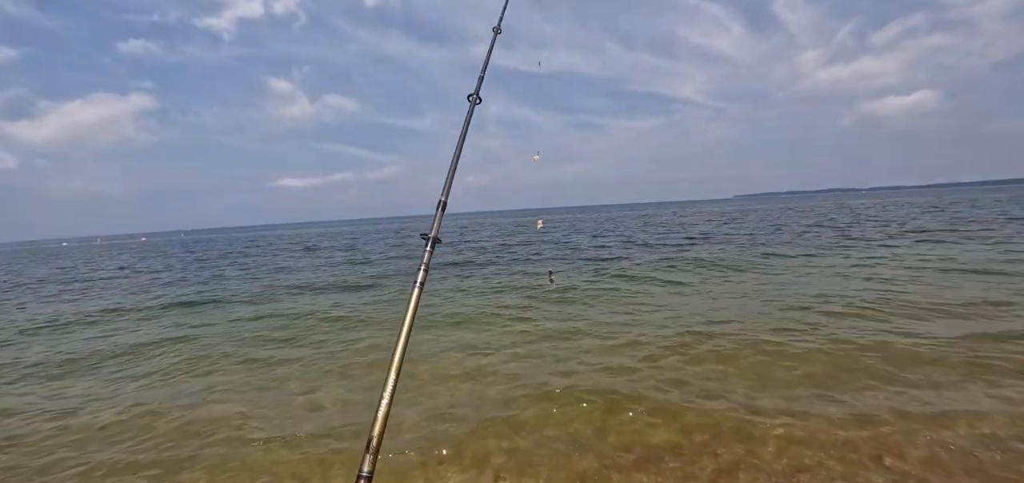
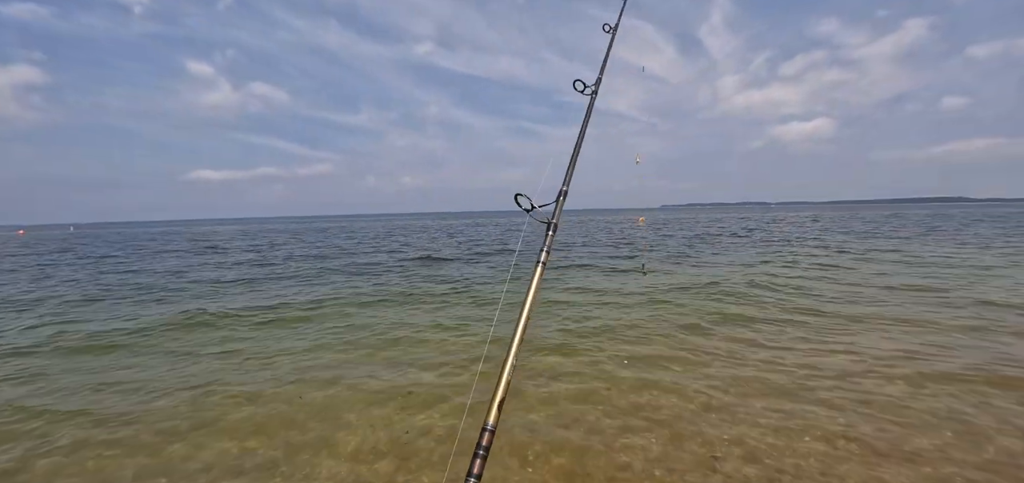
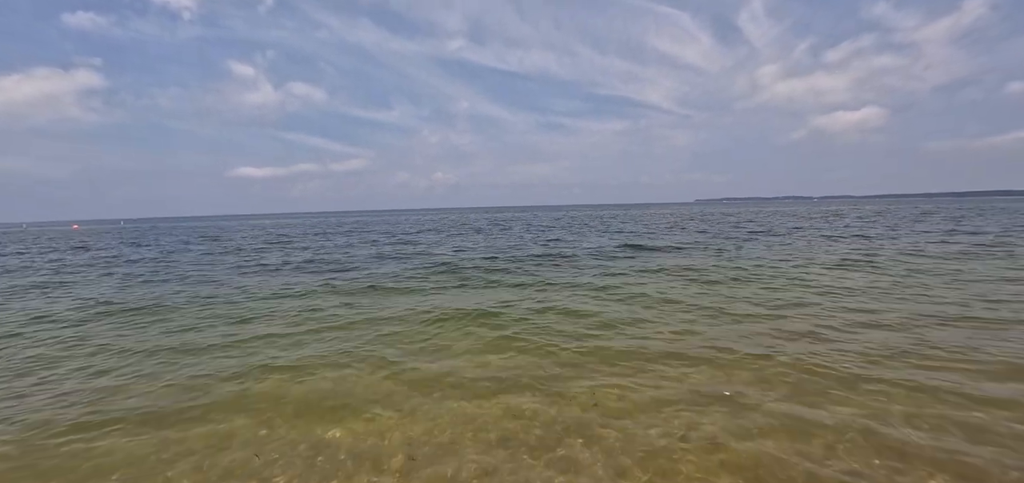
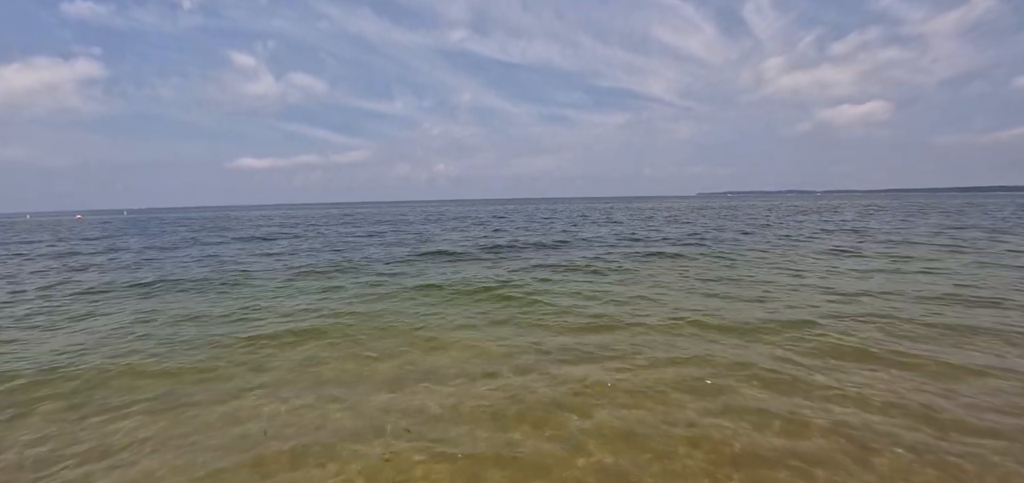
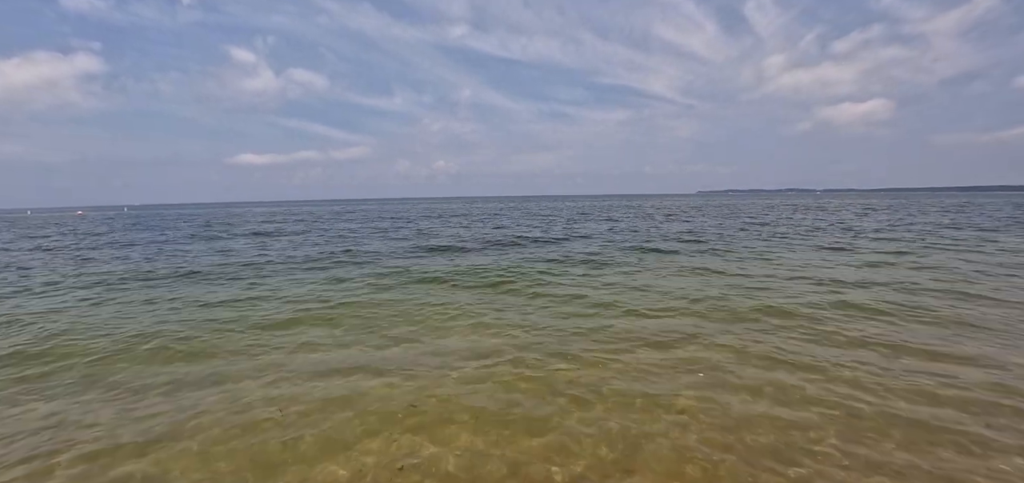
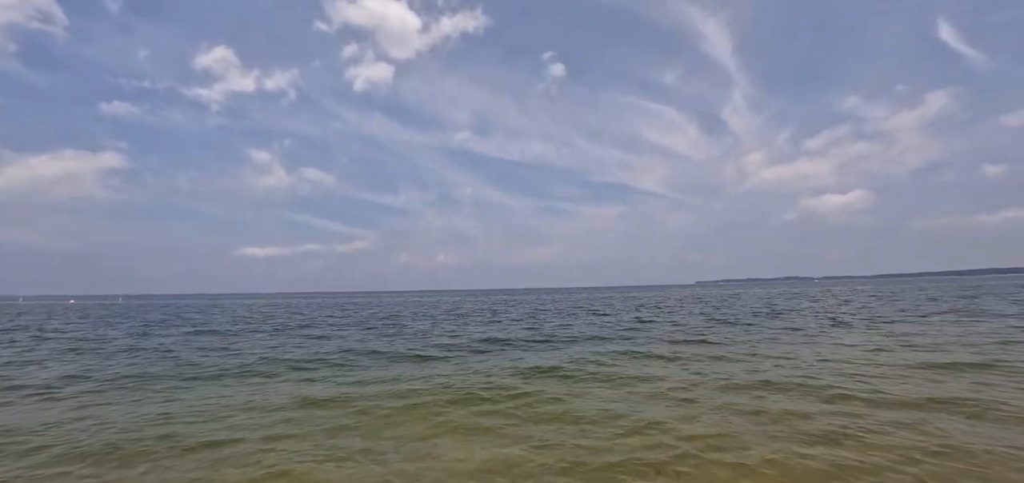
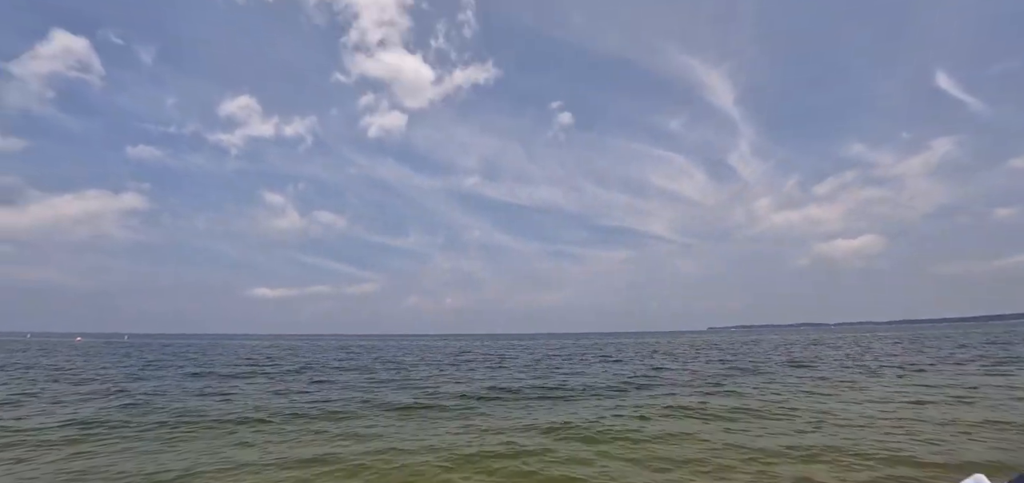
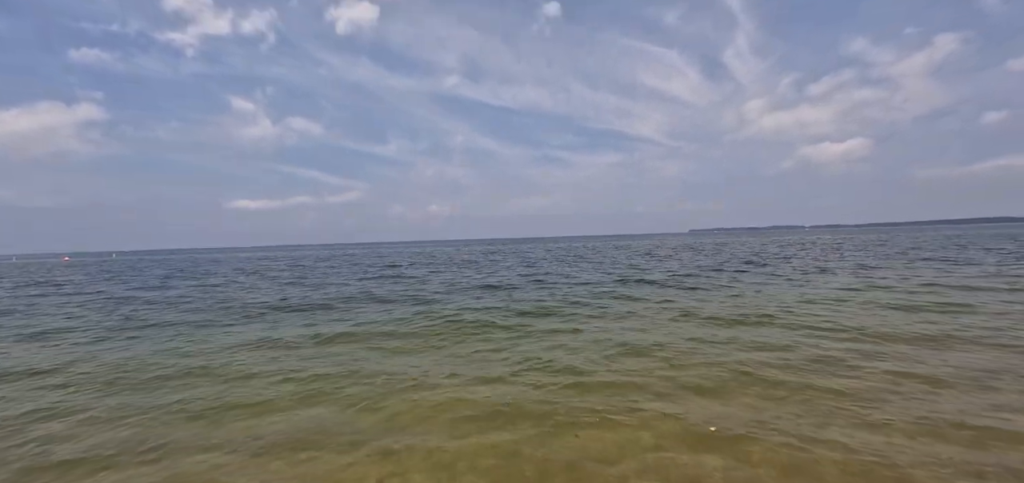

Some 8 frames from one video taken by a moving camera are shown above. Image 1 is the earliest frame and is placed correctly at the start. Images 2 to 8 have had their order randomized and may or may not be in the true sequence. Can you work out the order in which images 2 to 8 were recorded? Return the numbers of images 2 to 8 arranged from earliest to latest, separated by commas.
2, 5, 4, 3, 8, 6, 7
